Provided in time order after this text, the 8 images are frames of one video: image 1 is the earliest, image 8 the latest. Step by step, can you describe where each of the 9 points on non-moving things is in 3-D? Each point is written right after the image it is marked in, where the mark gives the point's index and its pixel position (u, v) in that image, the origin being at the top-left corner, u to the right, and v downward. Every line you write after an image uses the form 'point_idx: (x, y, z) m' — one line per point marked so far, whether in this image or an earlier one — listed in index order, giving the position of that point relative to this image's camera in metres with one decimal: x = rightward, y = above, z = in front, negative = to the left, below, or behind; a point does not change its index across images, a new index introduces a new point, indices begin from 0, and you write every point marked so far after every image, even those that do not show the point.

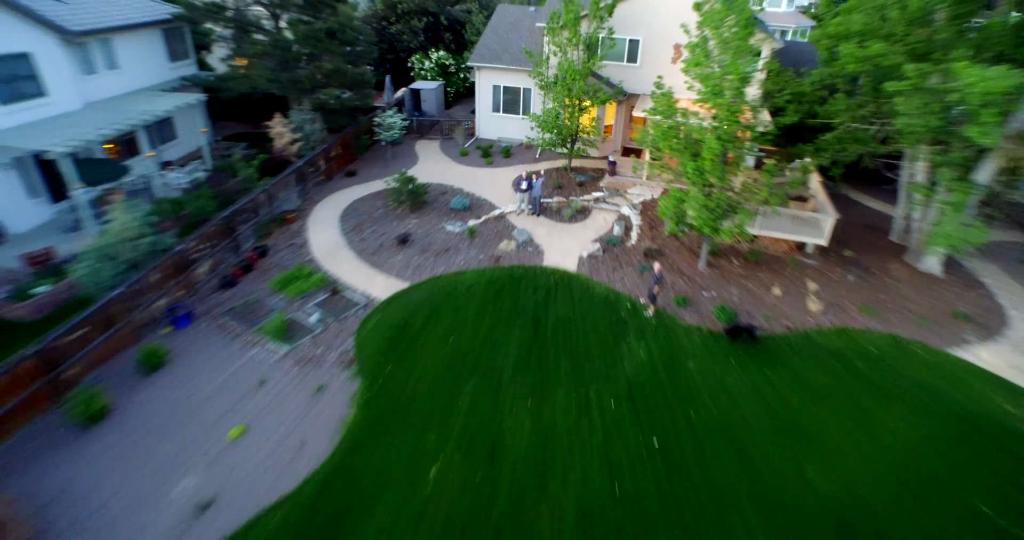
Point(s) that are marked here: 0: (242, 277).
0: (-3.7, -0.1, +9.6) m
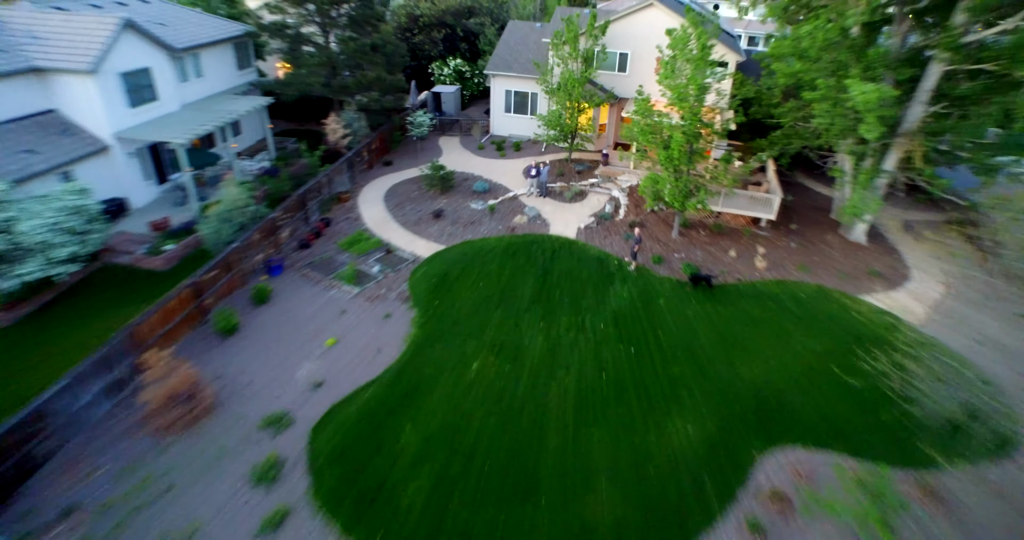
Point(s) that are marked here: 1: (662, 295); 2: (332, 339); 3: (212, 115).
0: (-3.5, +0.5, +12.3) m
1: (+2.4, -0.4, +10.9) m
2: (-2.4, -1.0, +9.5) m
3: (-5.9, +3.1, +13.8) m
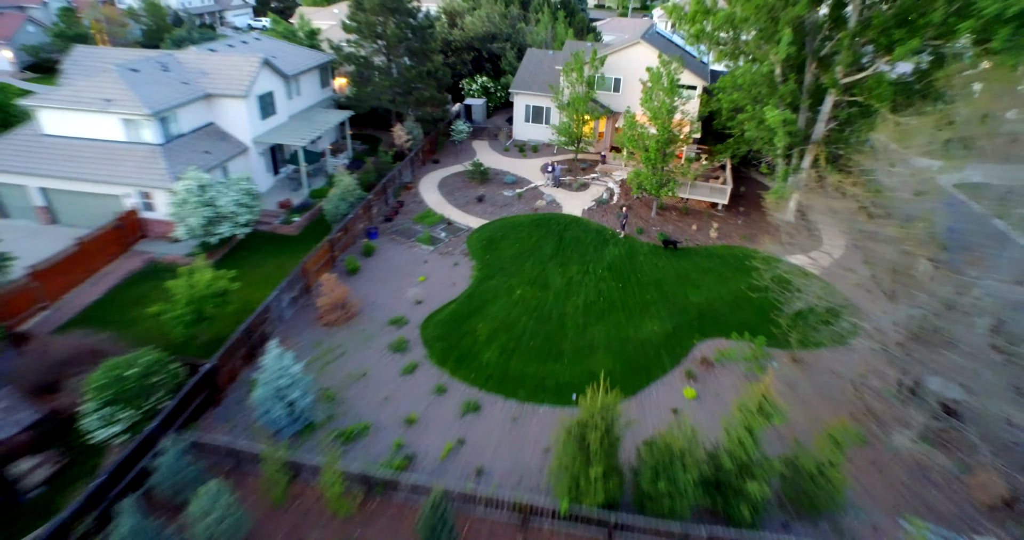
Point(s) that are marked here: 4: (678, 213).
0: (-2.9, +1.3, +17.1) m
1: (+3.0, +0.4, +15.7) m
2: (-1.8, -0.2, +14.3) m
3: (-5.3, +3.9, +18.6) m
4: (+4.4, +1.5, +18.2) m
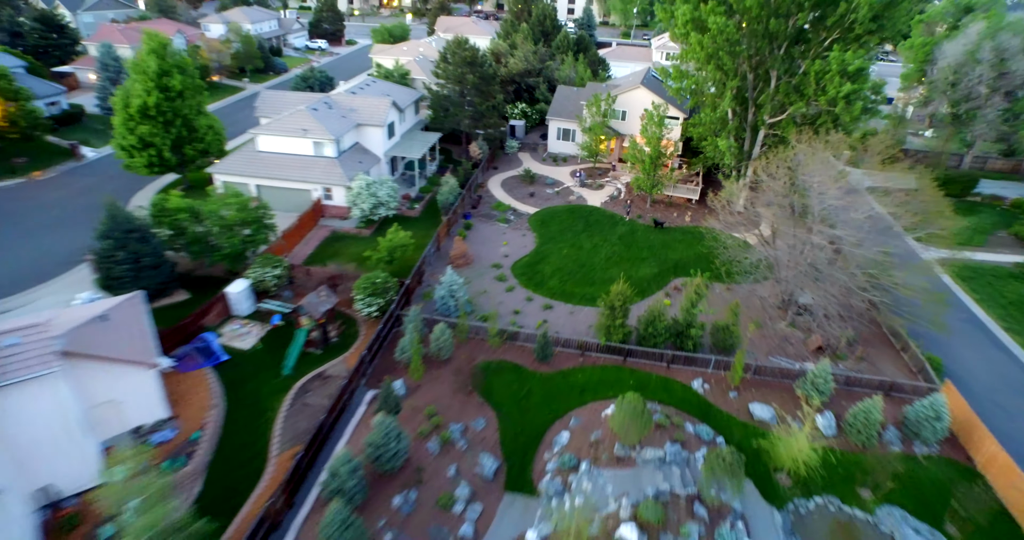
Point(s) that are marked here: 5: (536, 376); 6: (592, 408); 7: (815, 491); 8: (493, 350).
0: (-1.3, +2.4, +25.9) m
1: (+4.5, +1.4, +24.5) m
2: (-0.2, +0.9, +23.1) m
3: (-3.7, +5.0, +27.4) m
4: (+5.9, +2.5, +27.0) m
5: (+0.6, -2.5, +16.2) m
6: (+1.7, -3.0, +15.2) m
7: (+5.8, -4.2, +13.3) m
8: (-0.5, -2.0, +17.1) m
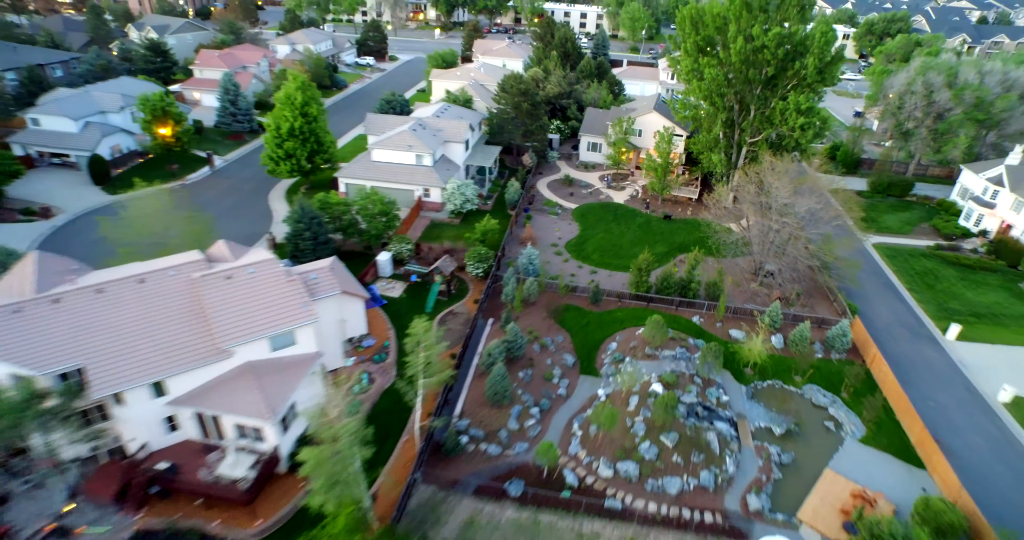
0: (+1.0, +3.4, +34.6) m
1: (+6.8, +2.4, +33.2) m
2: (+2.1, +1.9, +31.8) m
3: (-1.4, +6.0, +36.1) m
4: (+8.2, +3.5, +35.8) m
5: (+2.9, -1.5, +24.9) m
6: (+4.0, -2.1, +24.0) m
7: (+8.1, -3.3, +22.1) m
8: (+1.8, -1.0, +25.9) m
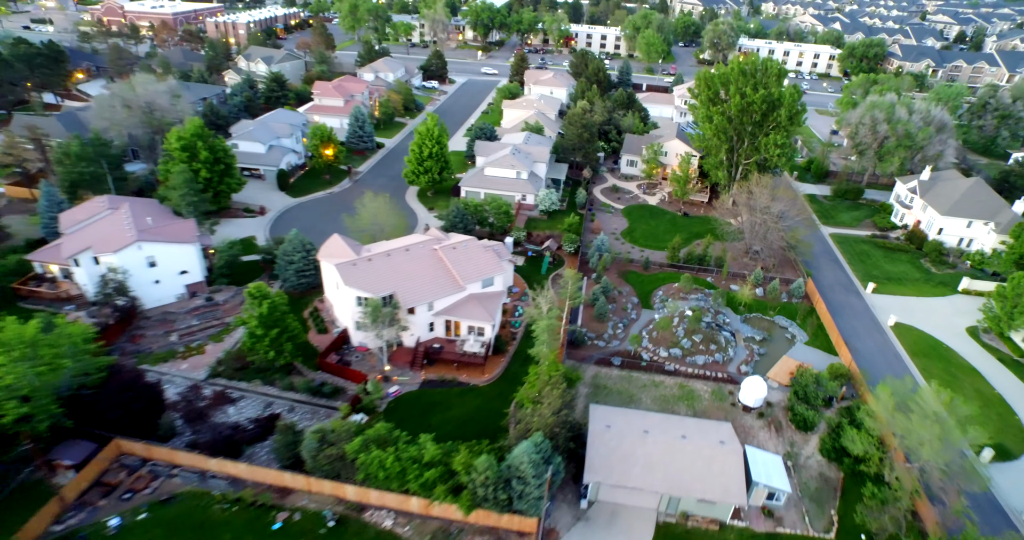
0: (+5.7, +4.7, +49.5) m
1: (+11.6, +3.7, +48.1) m
2: (+6.8, +3.2, +46.7) m
3: (+3.3, +7.3, +50.9) m
4: (+13.0, +4.8, +50.7) m
5: (+7.7, -0.3, +39.9) m
6: (+8.8, -0.8, +38.9) m
7: (+12.8, -2.1, +37.0) m
8: (+6.5, +0.2, +40.8) m
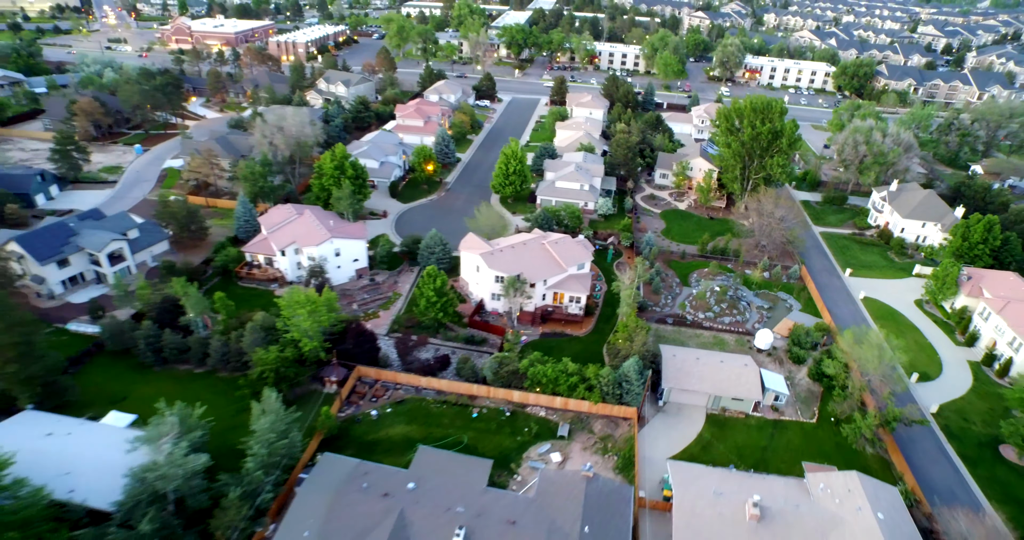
0: (+11.5, +5.6, +64.0) m
1: (+17.3, +4.6, +62.7) m
2: (+12.6, +4.1, +61.2) m
3: (+9.1, +8.2, +65.4) m
4: (+18.7, +5.7, +65.2) m
5: (+13.4, +0.5, +54.4) m
6: (+14.5, 0.0, +53.5) m
7: (+18.6, -1.3, +51.6) m
8: (+12.3, +1.1, +55.4) m
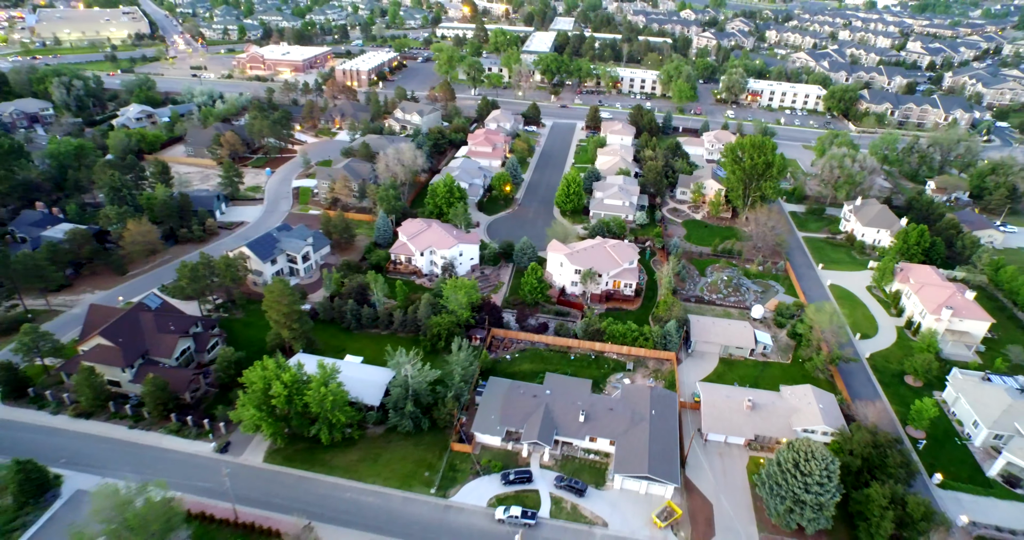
0: (+18.7, +6.2, +85.1) m
1: (+24.5, +5.1, +83.7) m
2: (+19.7, +4.6, +82.3) m
3: (+16.3, +8.8, +86.5) m
4: (+25.9, +6.3, +86.2) m
5: (+20.6, +1.0, +75.5) m
6: (+21.7, +0.5, +74.6) m
7: (+25.7, -0.8, +72.7) m
8: (+19.4, +1.6, +76.5) m
